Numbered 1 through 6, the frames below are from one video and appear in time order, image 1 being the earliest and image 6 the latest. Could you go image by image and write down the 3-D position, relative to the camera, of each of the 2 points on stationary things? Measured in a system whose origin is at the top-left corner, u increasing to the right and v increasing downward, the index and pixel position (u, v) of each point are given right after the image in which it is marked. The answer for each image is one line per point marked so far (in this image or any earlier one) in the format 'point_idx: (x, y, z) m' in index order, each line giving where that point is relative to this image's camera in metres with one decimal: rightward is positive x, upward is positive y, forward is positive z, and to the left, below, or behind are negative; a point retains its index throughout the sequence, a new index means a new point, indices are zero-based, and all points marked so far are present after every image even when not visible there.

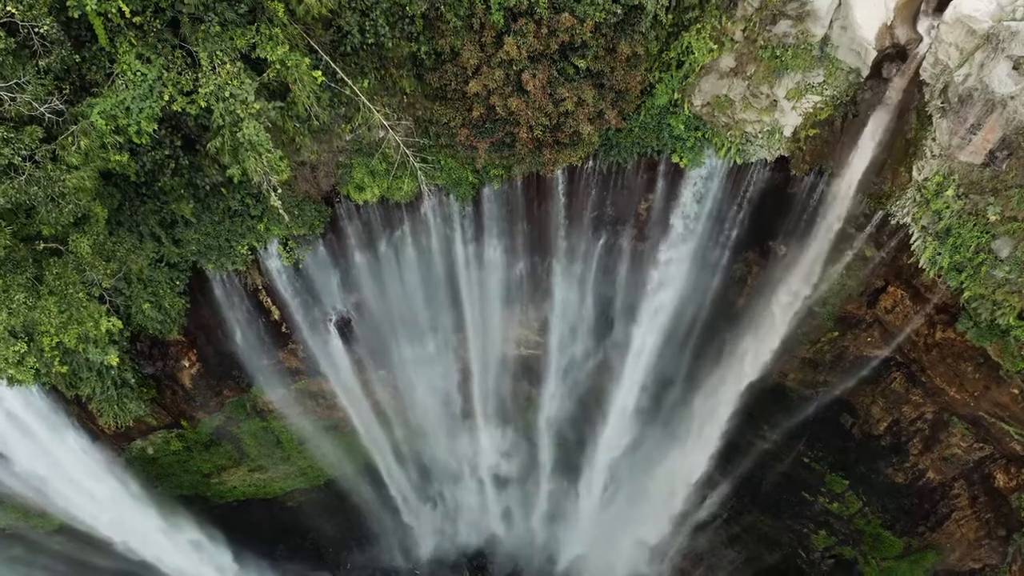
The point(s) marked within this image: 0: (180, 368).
0: (-5.0, -1.2, +10.0) m
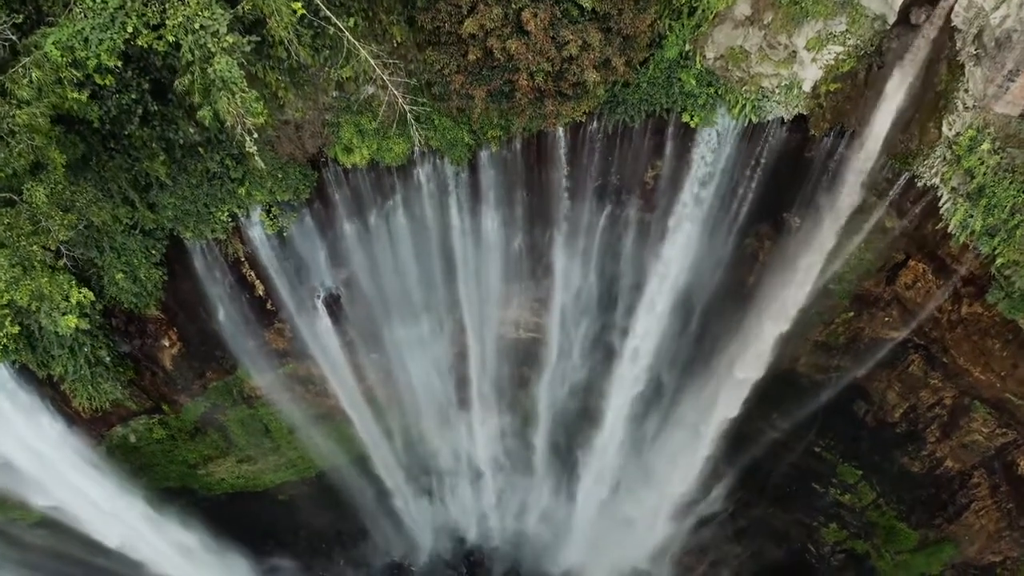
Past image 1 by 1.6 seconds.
0: (-5.1, -0.9, +9.5) m
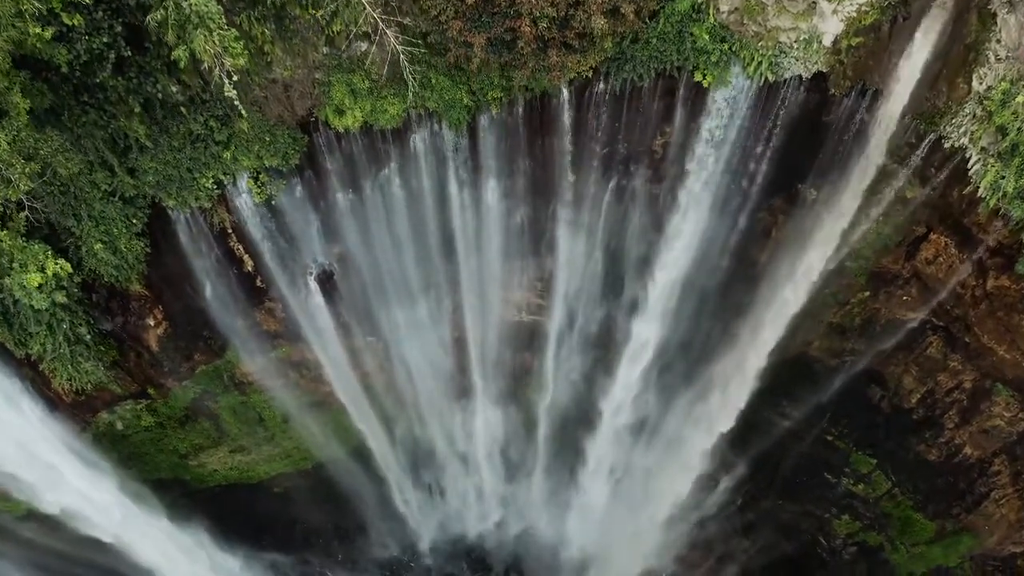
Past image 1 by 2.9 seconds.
0: (-5.0, -0.5, +9.1) m
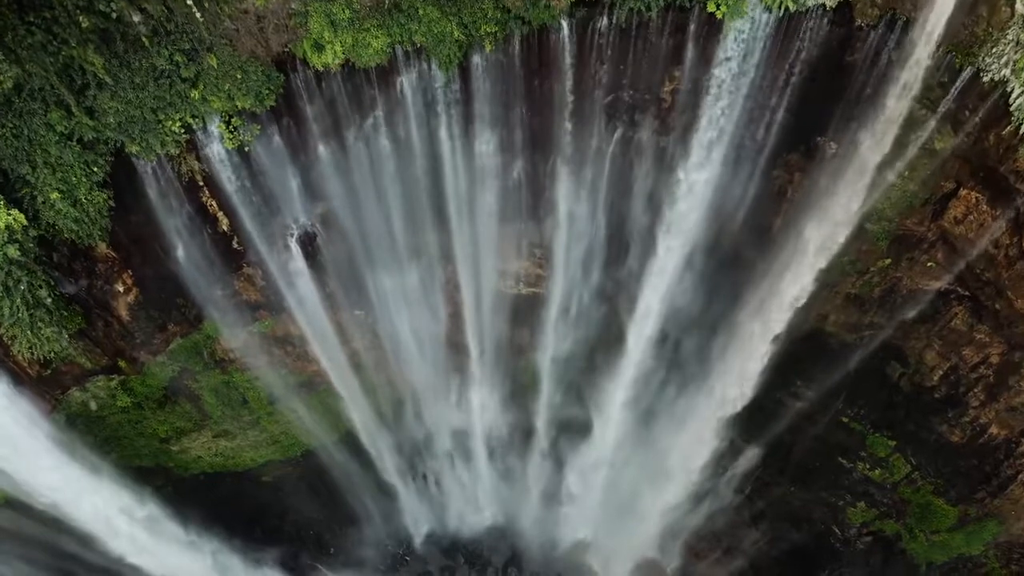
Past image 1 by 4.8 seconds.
0: (-5.1, -0.1, +8.4) m
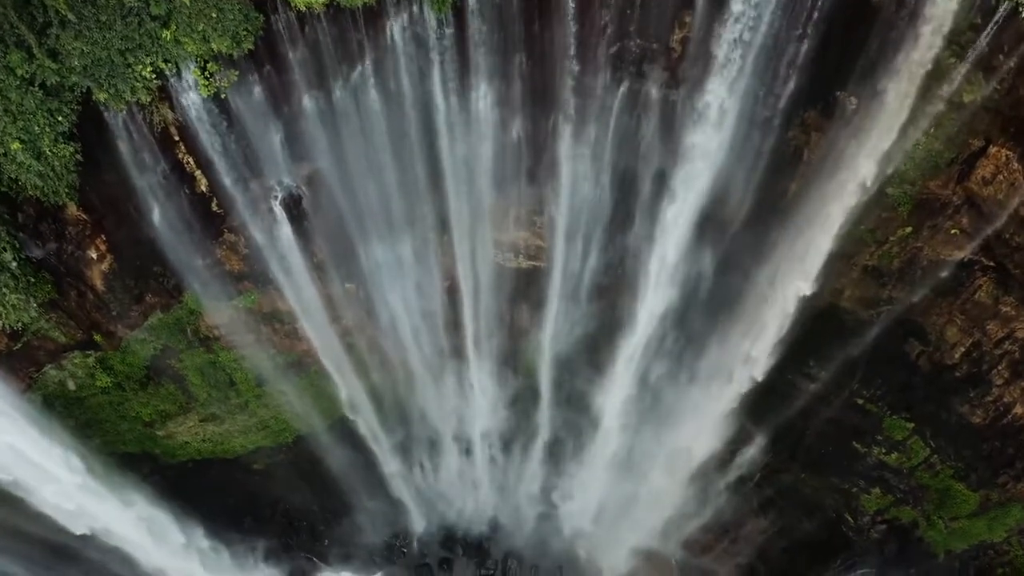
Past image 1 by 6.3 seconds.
0: (-5.1, +0.3, +7.9) m
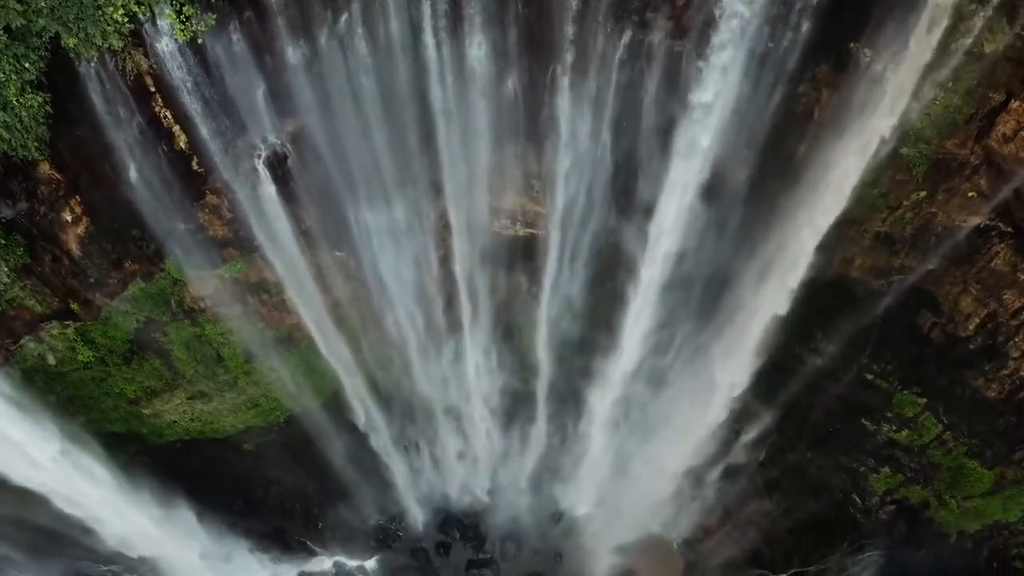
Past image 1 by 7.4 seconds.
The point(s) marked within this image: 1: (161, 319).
0: (-5.1, +0.7, +7.5) m
1: (-4.6, -0.3, +8.7) m
